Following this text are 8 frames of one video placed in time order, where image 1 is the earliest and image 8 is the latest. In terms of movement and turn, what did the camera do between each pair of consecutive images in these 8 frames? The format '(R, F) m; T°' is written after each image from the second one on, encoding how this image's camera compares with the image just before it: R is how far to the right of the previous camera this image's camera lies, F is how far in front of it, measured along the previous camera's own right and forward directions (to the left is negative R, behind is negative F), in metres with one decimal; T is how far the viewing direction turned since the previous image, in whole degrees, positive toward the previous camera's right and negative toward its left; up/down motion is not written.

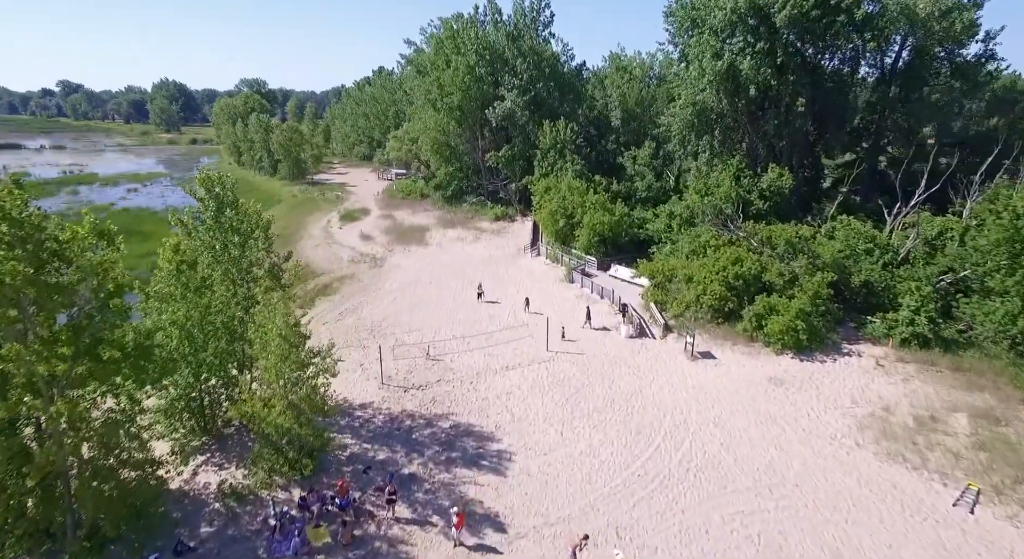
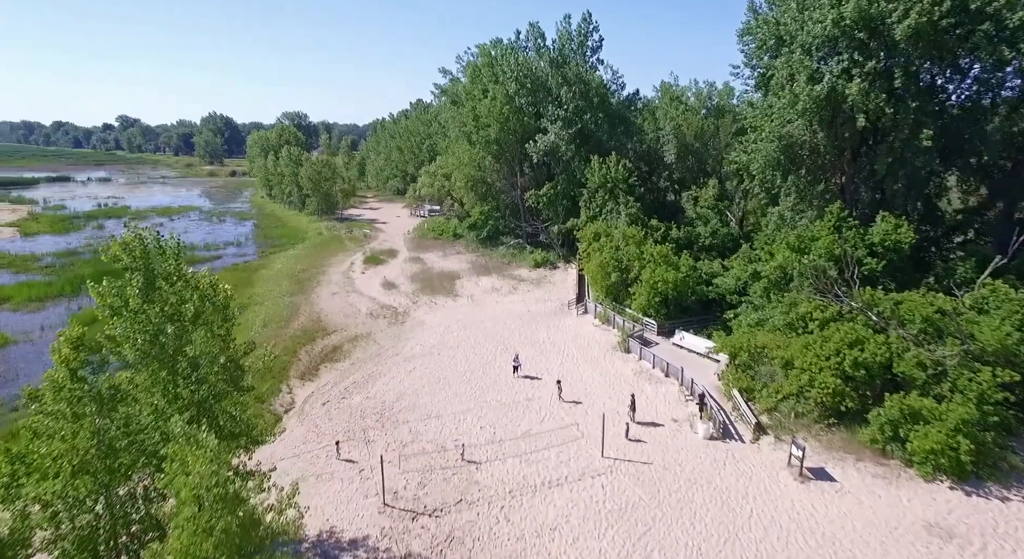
(-0.3, +4.9) m; -4°
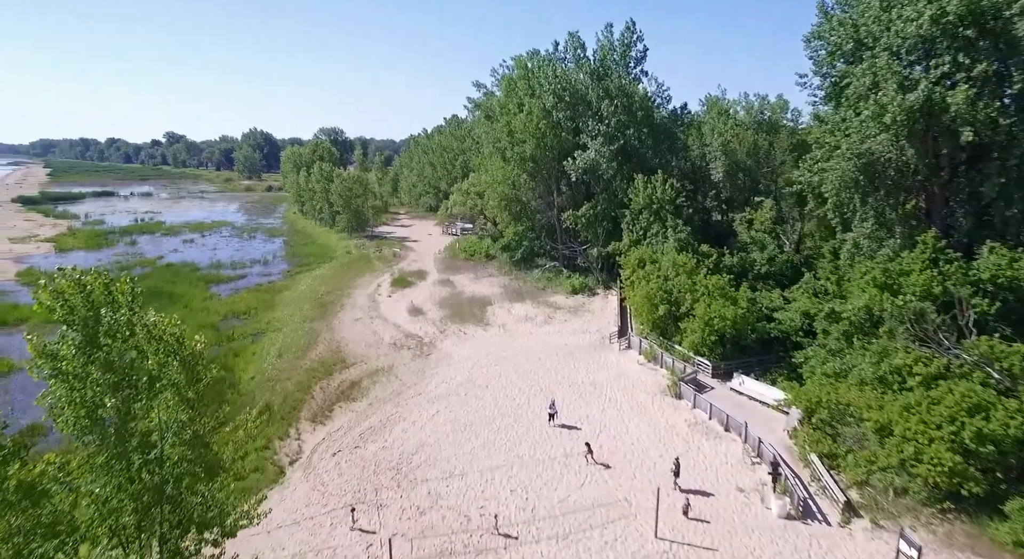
(-0.2, +2.6) m; -3°
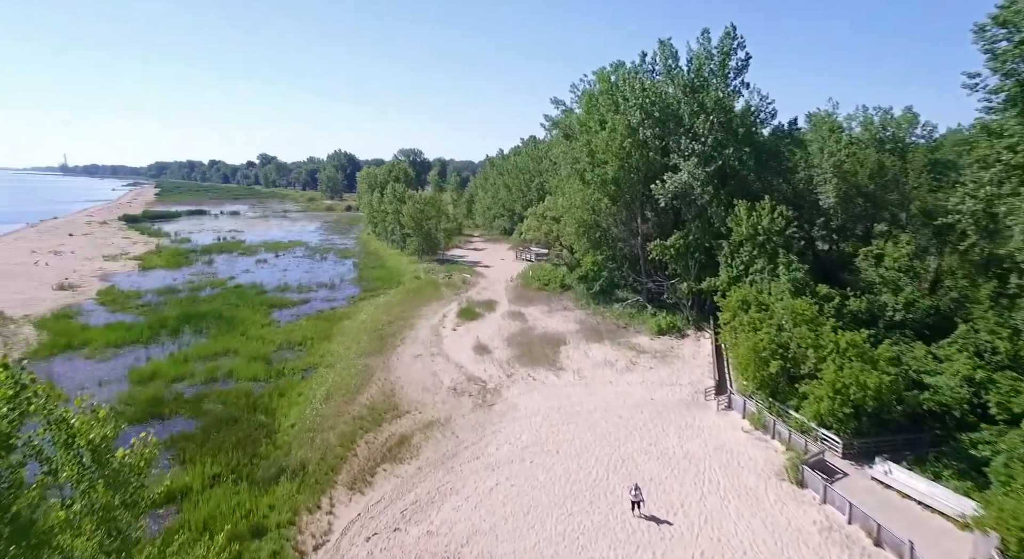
(-0.2, +3.6) m; -8°
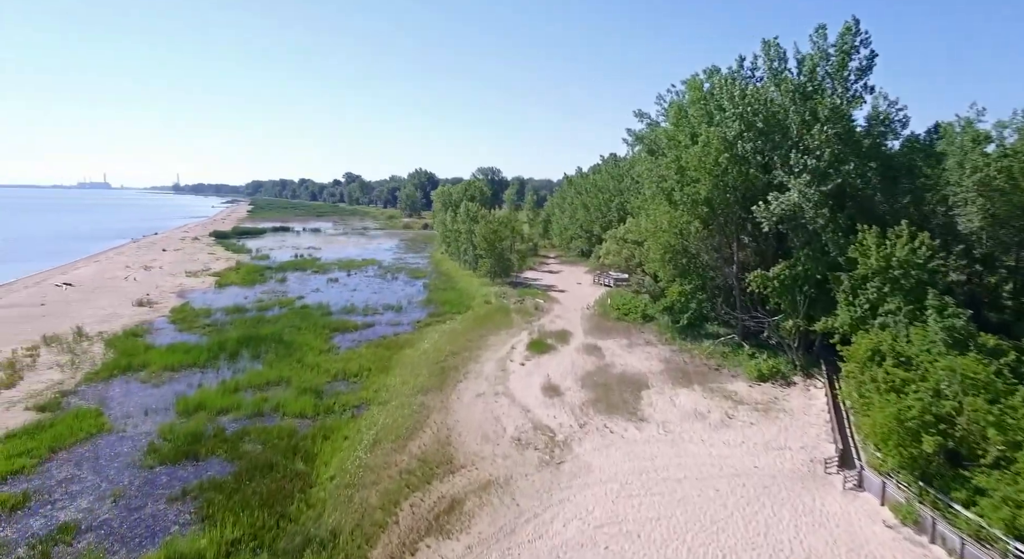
(0.0, +3.2) m; -8°
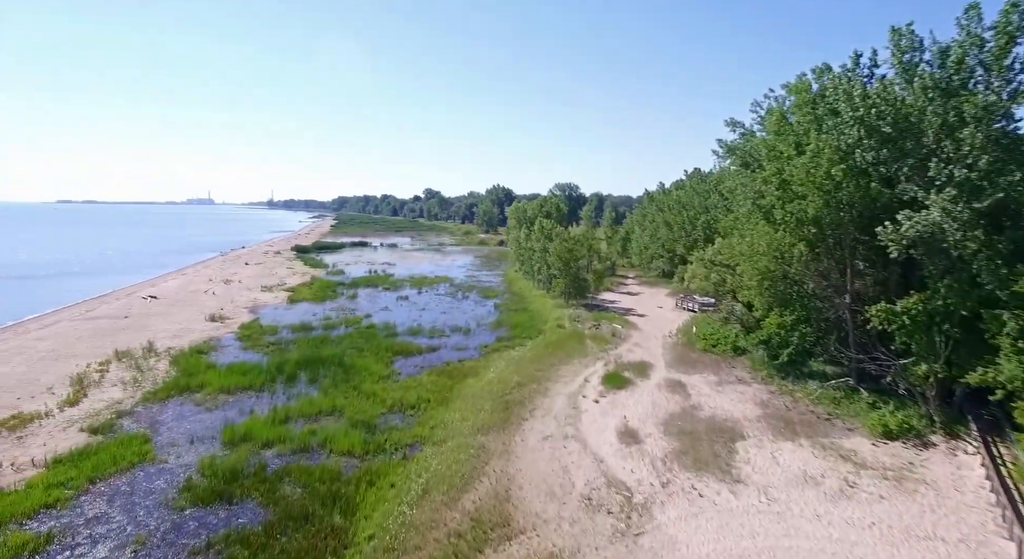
(+0.1, +2.8) m; -8°
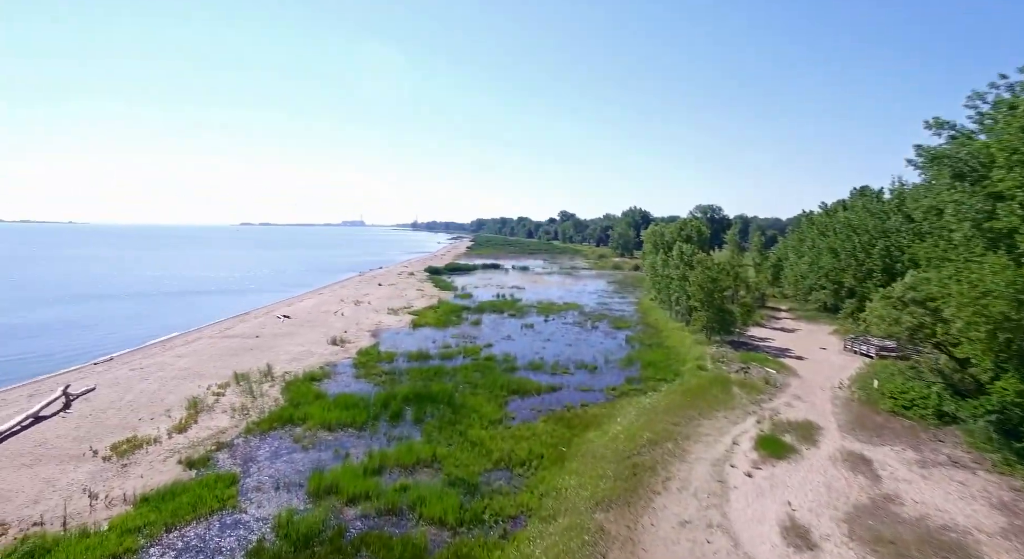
(+0.1, +3.9) m; -14°
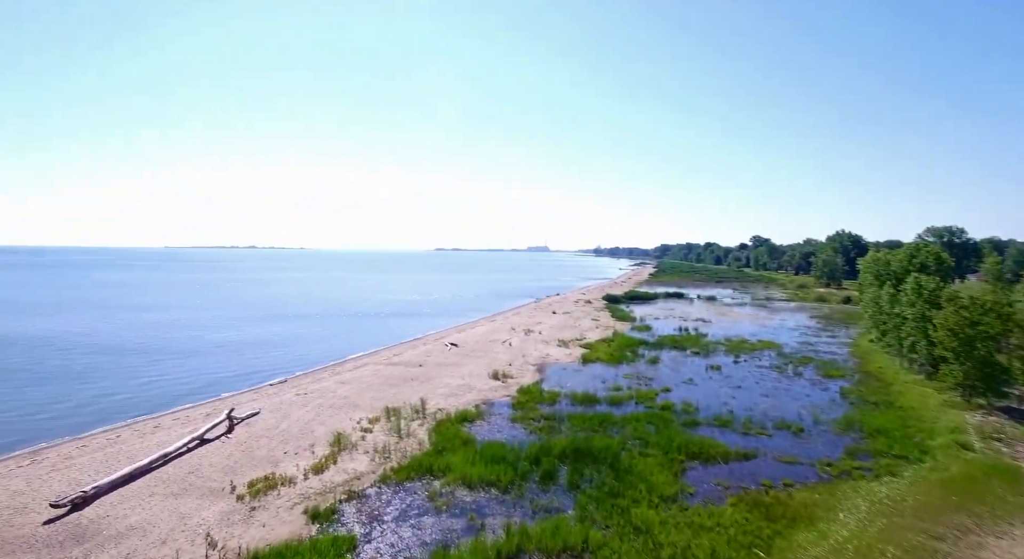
(+0.1, +4.3) m; -19°
